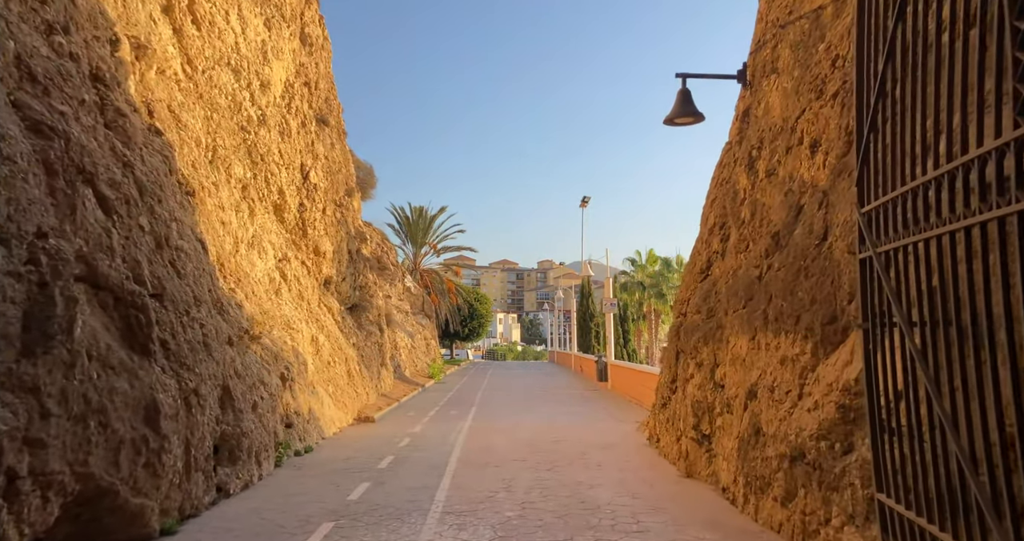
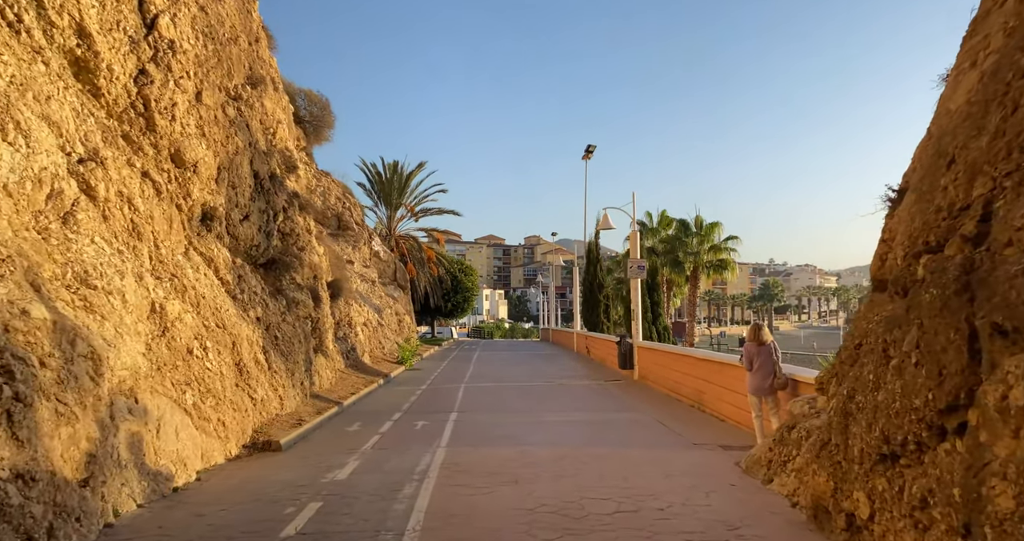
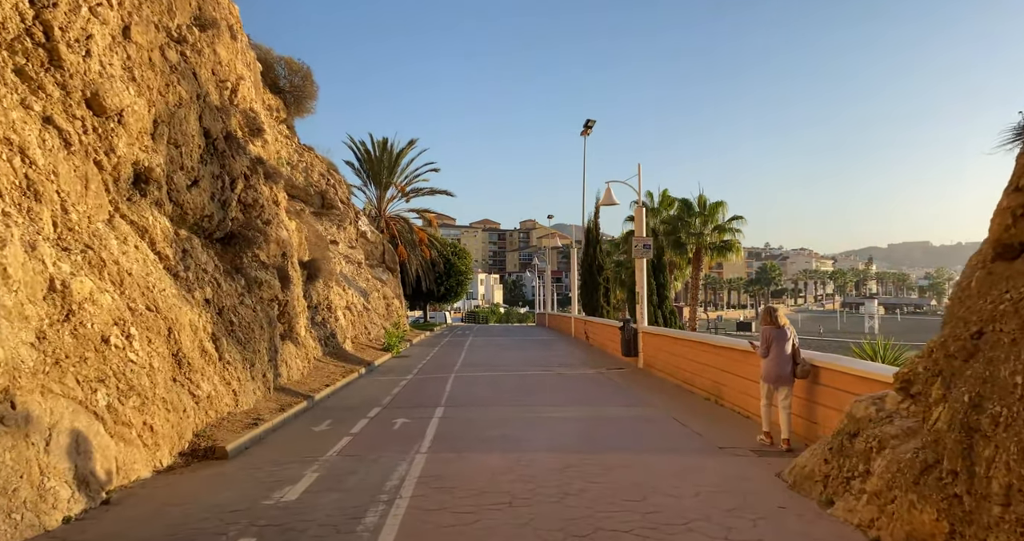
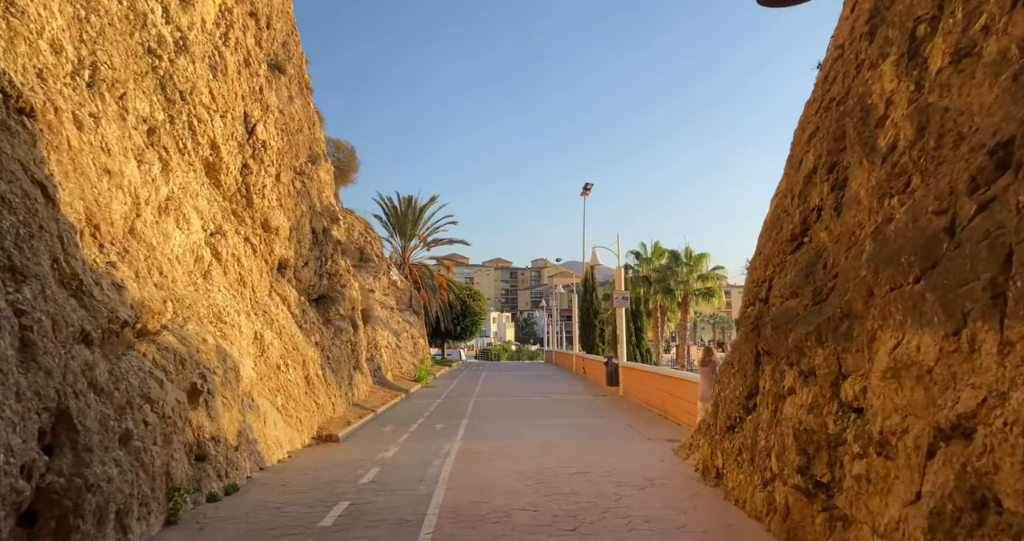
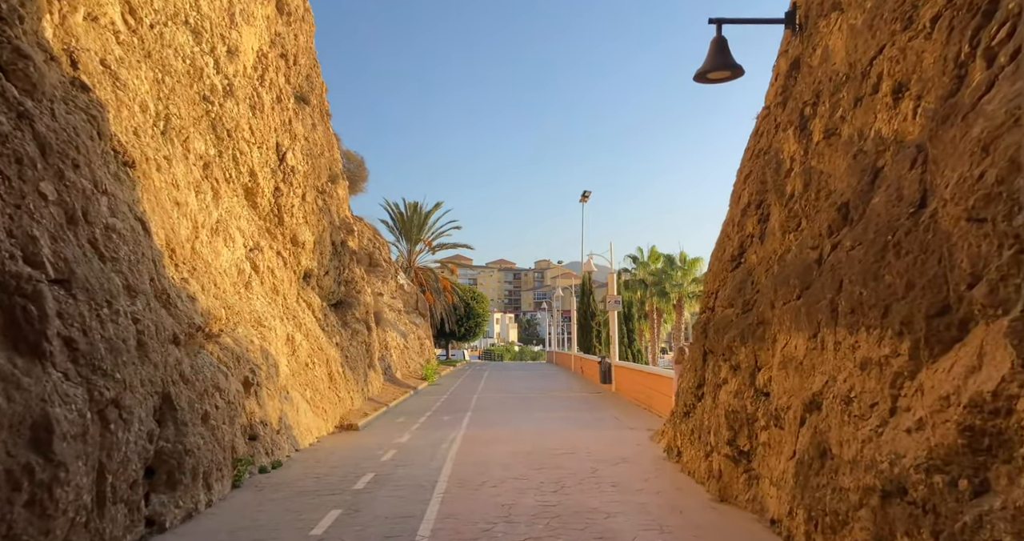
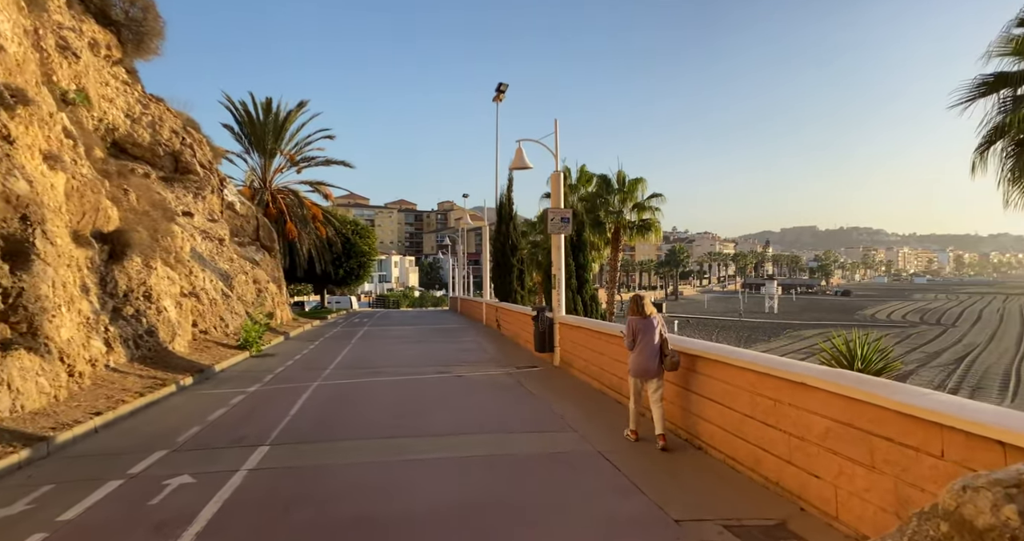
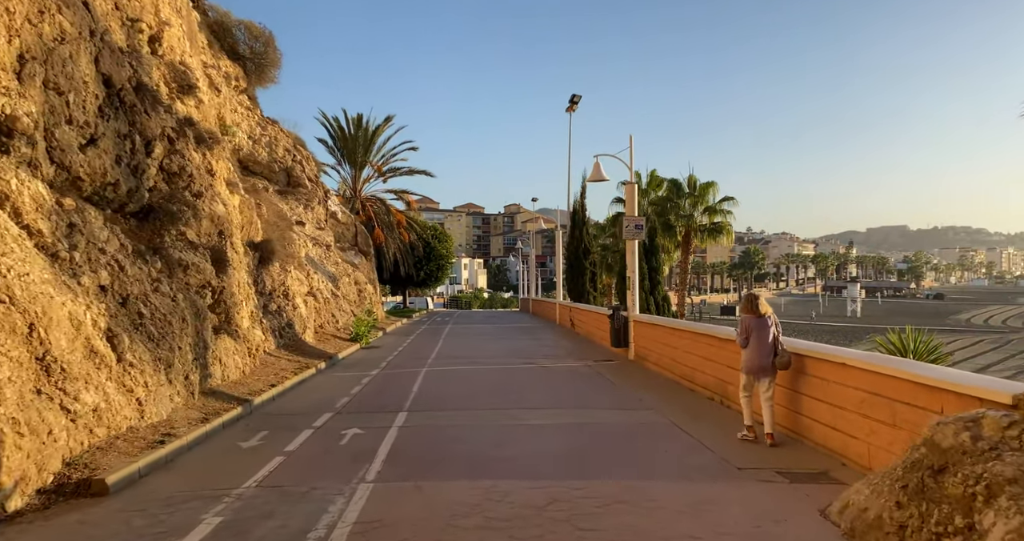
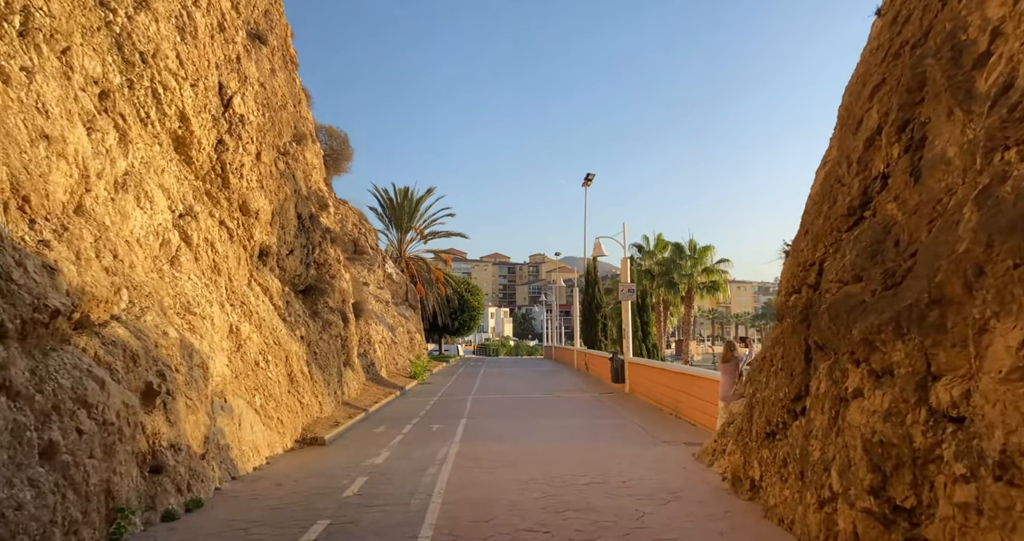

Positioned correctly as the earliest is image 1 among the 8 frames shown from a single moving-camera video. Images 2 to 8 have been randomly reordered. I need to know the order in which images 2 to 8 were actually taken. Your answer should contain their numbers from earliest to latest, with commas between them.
5, 4, 8, 2, 3, 7, 6
